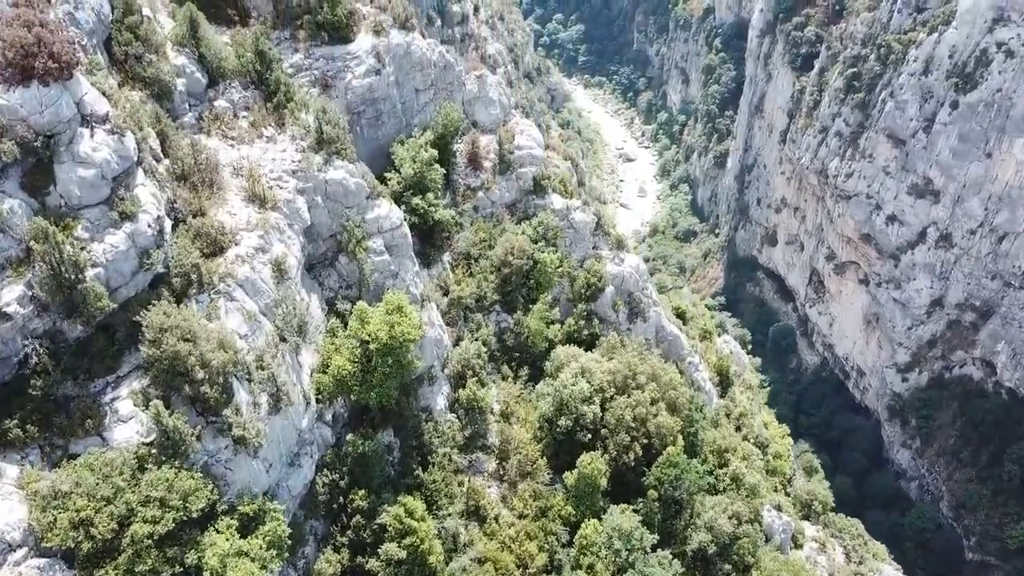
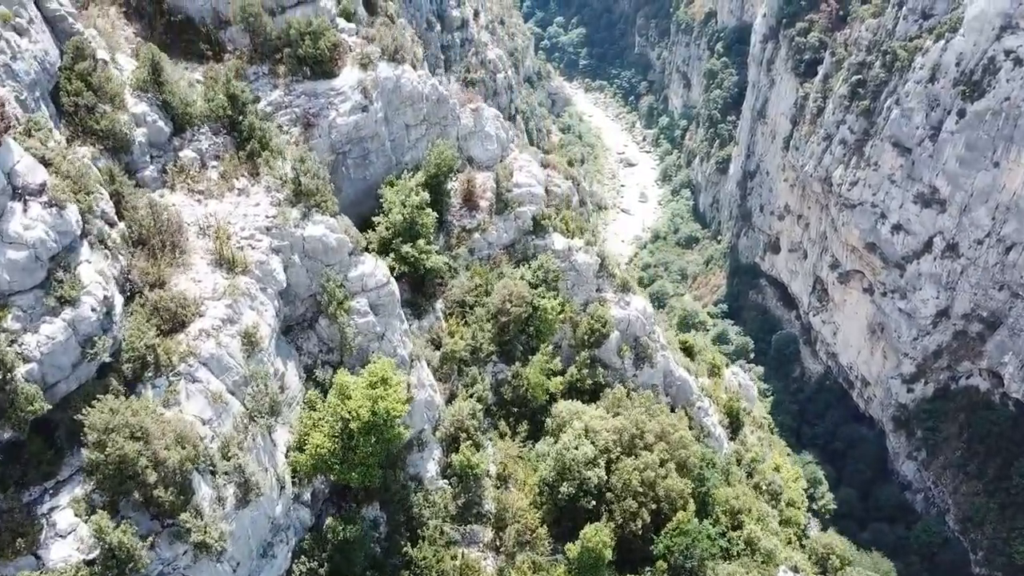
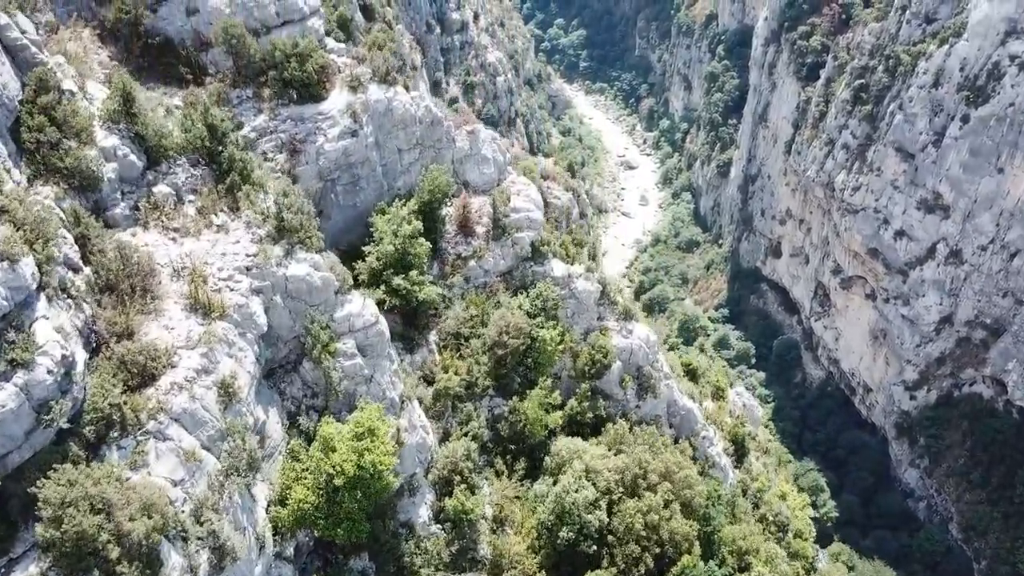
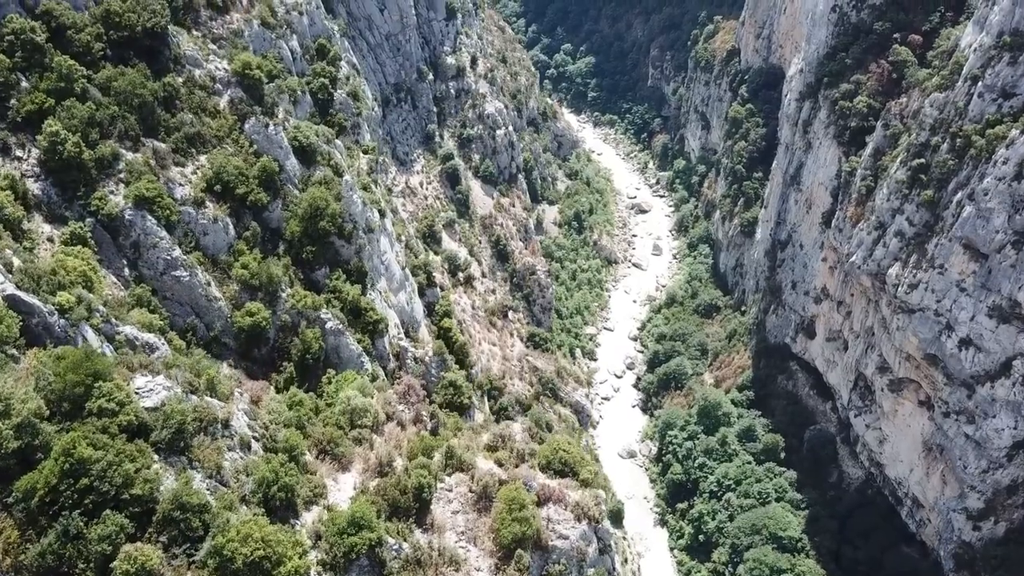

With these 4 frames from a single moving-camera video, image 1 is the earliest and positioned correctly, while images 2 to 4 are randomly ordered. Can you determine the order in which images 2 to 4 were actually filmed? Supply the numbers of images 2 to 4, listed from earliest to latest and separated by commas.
2, 3, 4
